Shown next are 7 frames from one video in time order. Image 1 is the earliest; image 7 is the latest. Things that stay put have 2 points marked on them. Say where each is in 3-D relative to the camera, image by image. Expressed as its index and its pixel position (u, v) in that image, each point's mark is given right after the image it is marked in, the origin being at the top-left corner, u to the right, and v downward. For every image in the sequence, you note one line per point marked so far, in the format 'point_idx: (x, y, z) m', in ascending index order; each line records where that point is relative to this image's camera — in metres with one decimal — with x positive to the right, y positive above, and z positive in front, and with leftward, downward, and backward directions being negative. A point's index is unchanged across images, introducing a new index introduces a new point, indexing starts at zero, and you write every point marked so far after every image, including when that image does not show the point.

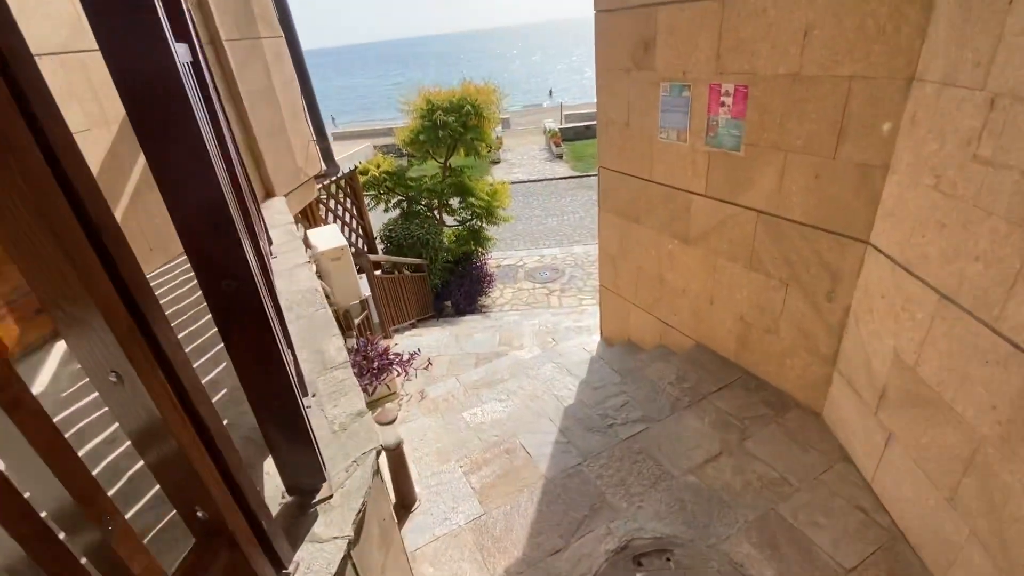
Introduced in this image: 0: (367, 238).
0: (-2.2, +0.8, +7.3) m
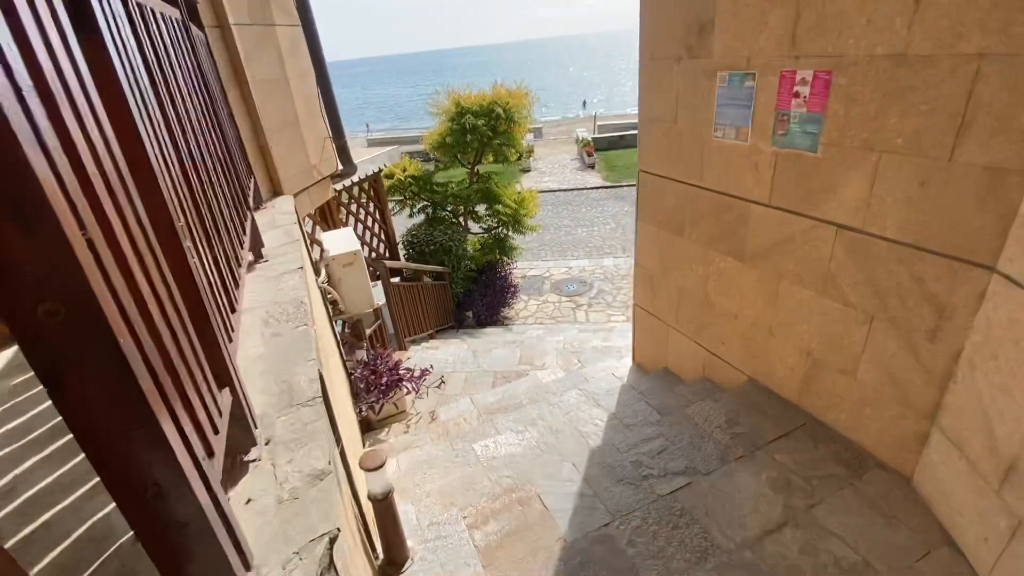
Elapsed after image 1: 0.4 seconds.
0: (-1.8, +0.7, +7.0) m
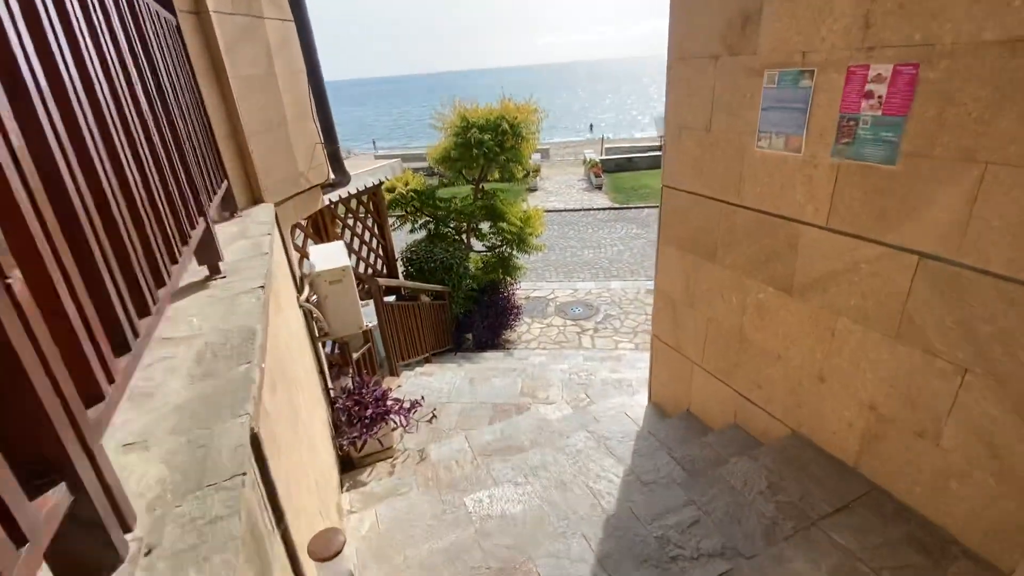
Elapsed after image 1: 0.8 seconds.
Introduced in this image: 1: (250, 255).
0: (-1.7, +0.4, +6.7) m
1: (-1.2, +0.2, +2.2) m
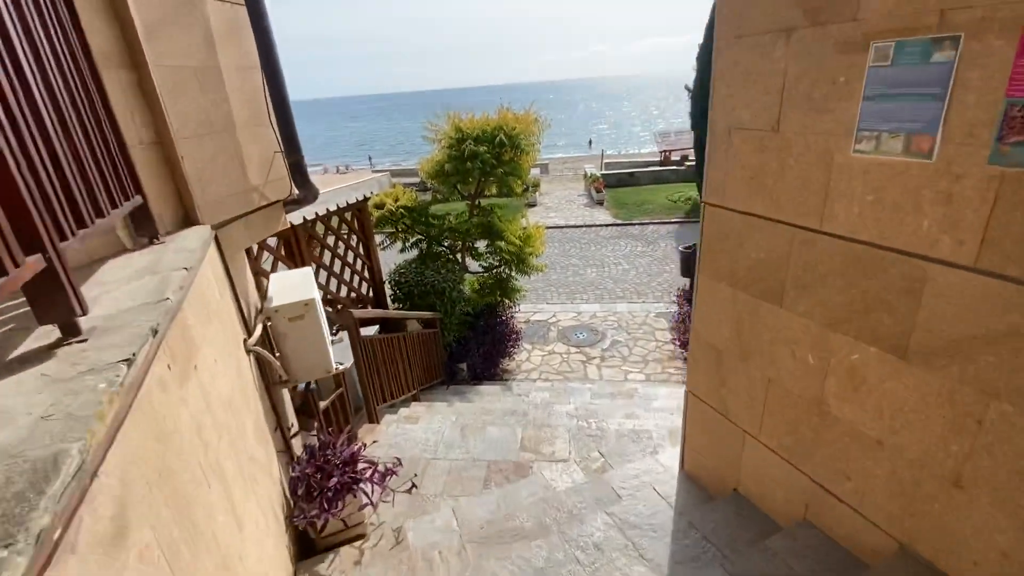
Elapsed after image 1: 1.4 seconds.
0: (-1.8, +0.1, +6.1) m
1: (-1.2, 0.0, +1.5) m
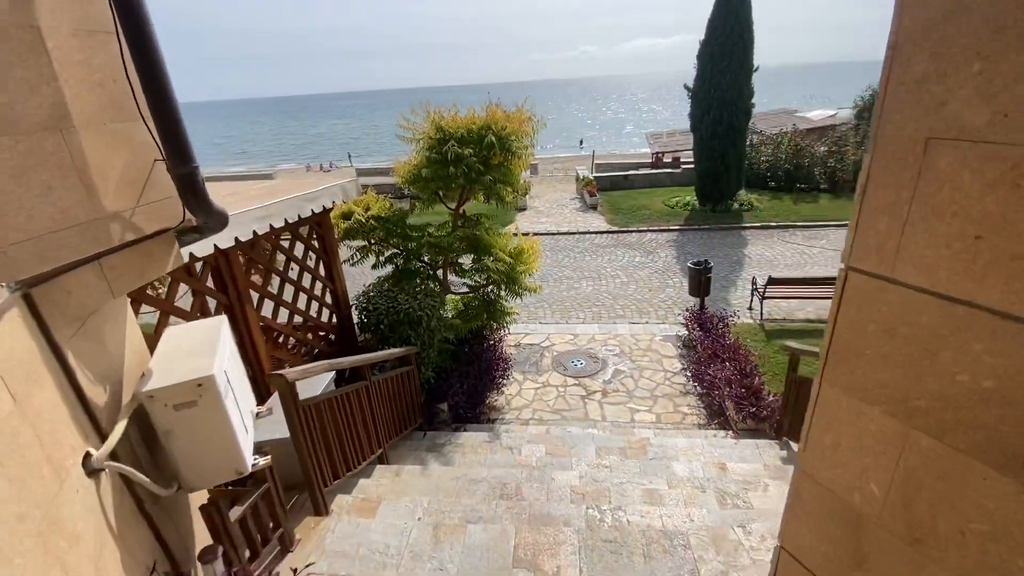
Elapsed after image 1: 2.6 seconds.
0: (-1.9, -0.2, +5.1) m
1: (-1.2, -0.3, +0.6) m
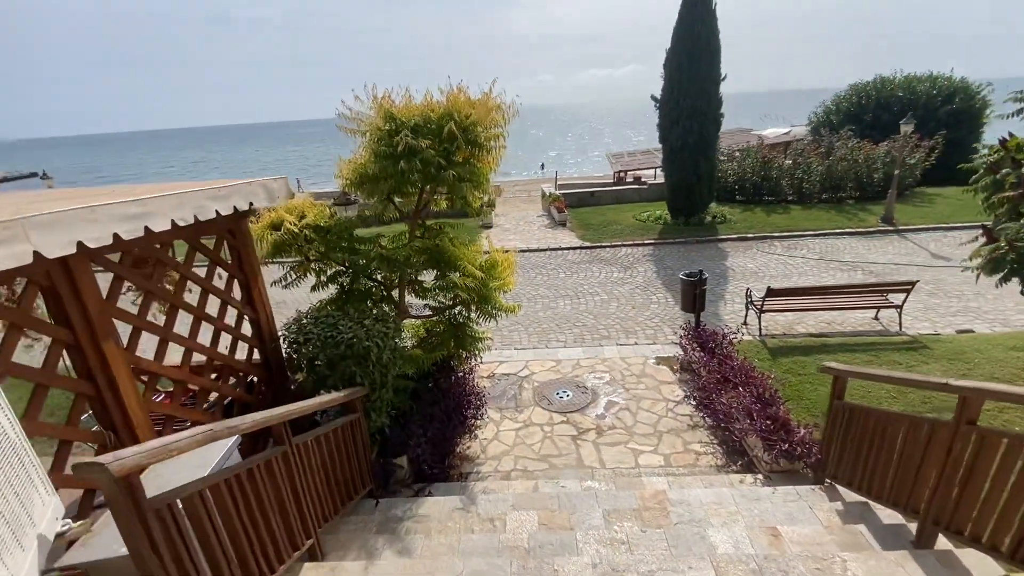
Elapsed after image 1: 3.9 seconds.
0: (-2.1, -0.4, +4.0) m
1: (-1.1, -0.3, -0.5) m
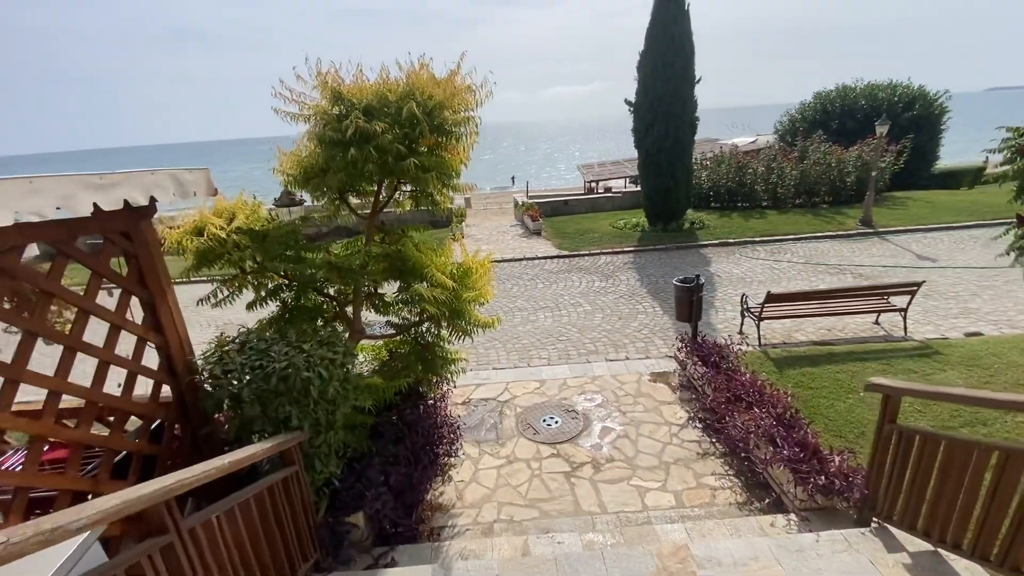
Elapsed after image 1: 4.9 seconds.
0: (-2.2, -0.6, +3.1) m
1: (-1.0, -0.3, -1.3) m
